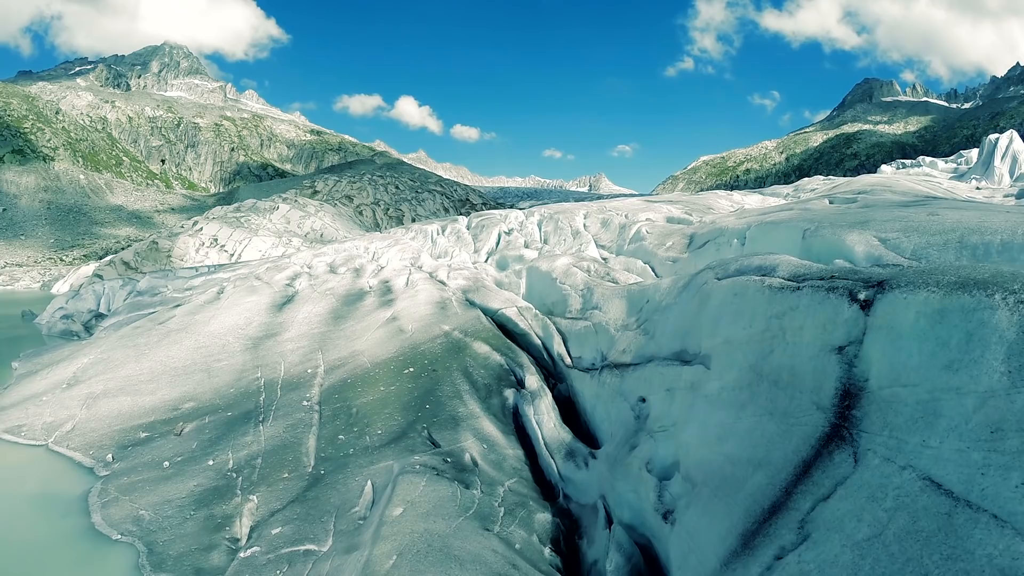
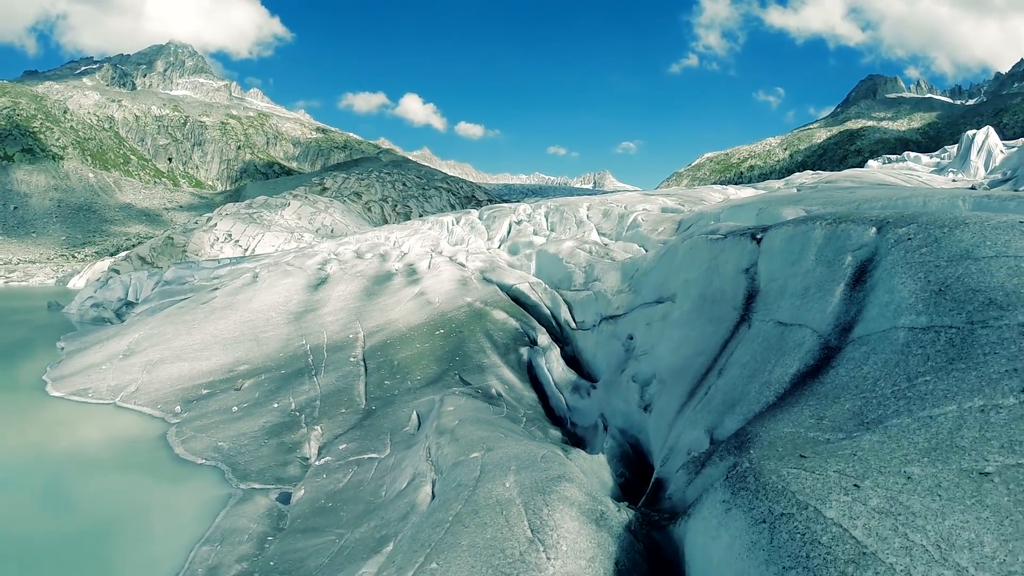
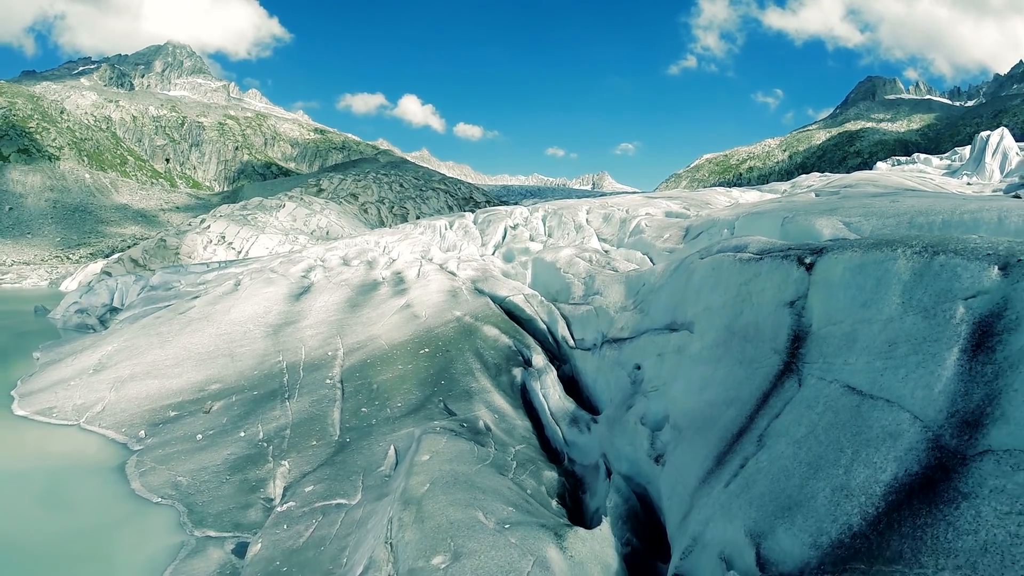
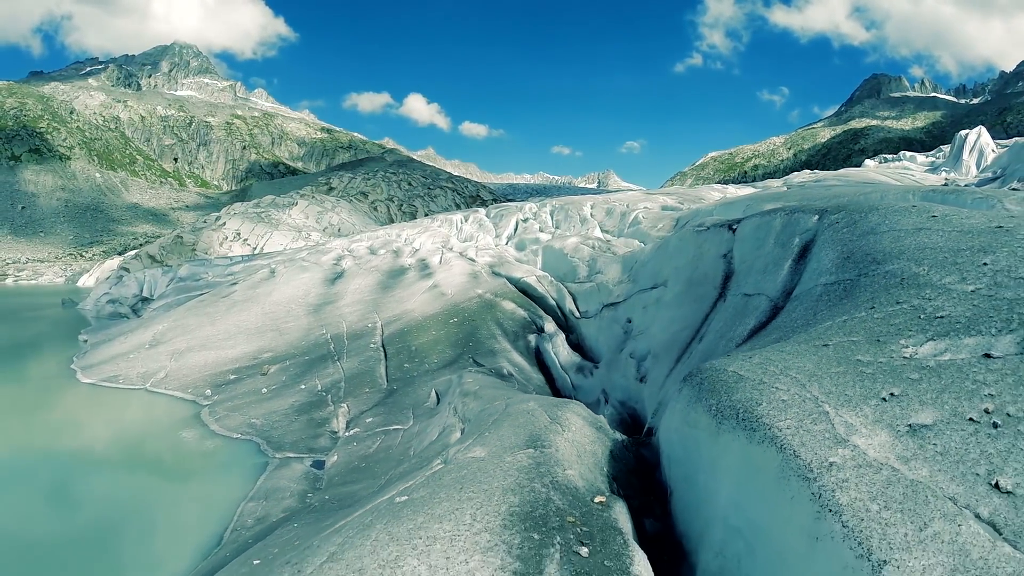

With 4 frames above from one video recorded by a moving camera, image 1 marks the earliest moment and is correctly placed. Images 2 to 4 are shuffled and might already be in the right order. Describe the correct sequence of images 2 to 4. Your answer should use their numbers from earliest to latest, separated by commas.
3, 2, 4
